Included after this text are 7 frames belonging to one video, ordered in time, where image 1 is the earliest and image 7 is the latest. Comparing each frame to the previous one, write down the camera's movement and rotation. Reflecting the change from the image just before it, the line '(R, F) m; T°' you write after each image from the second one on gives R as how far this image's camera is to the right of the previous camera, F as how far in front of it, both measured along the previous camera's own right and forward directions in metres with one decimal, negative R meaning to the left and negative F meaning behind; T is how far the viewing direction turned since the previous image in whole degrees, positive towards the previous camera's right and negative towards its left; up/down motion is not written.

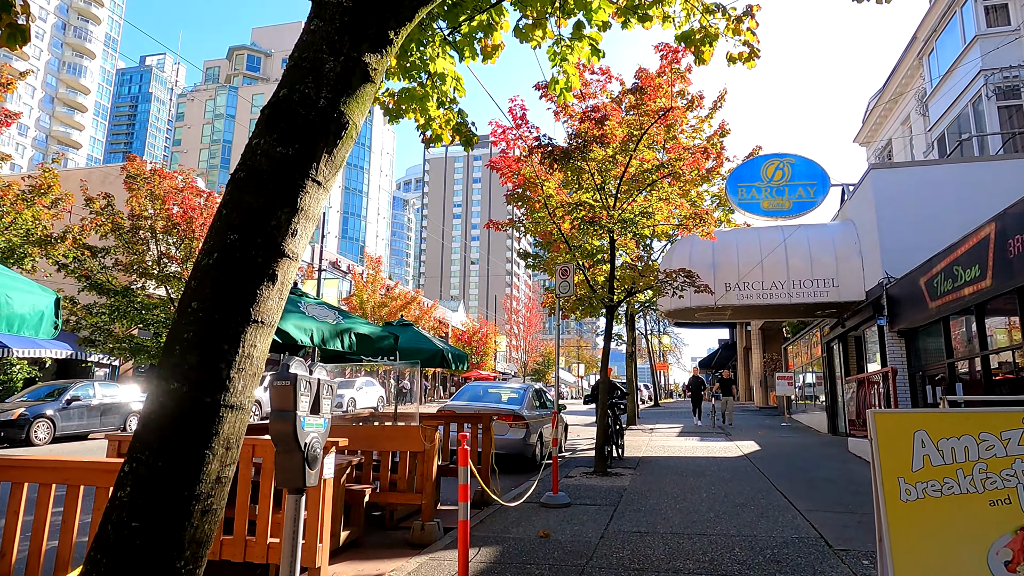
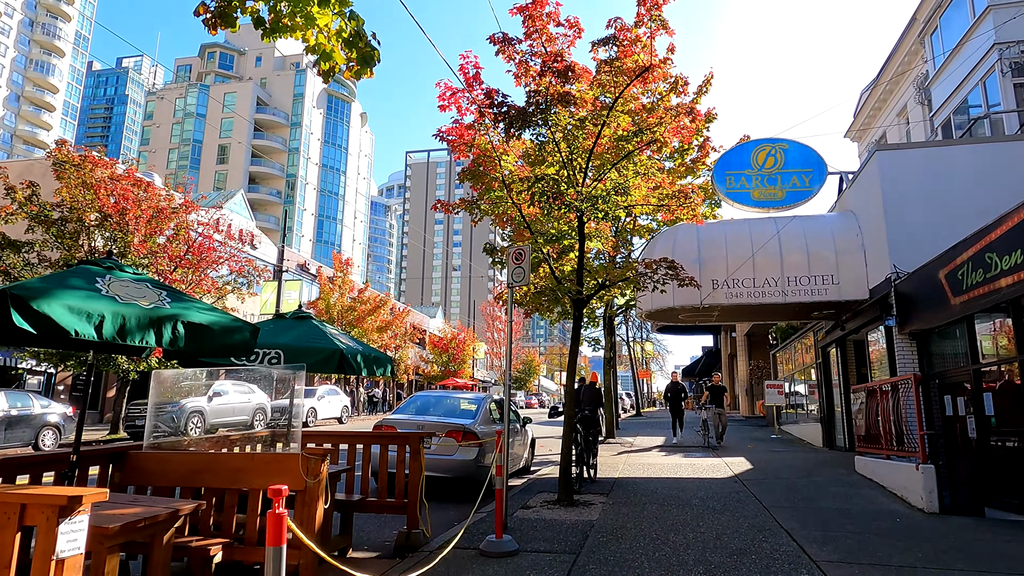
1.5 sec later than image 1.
(+0.4, +1.6) m; +1°
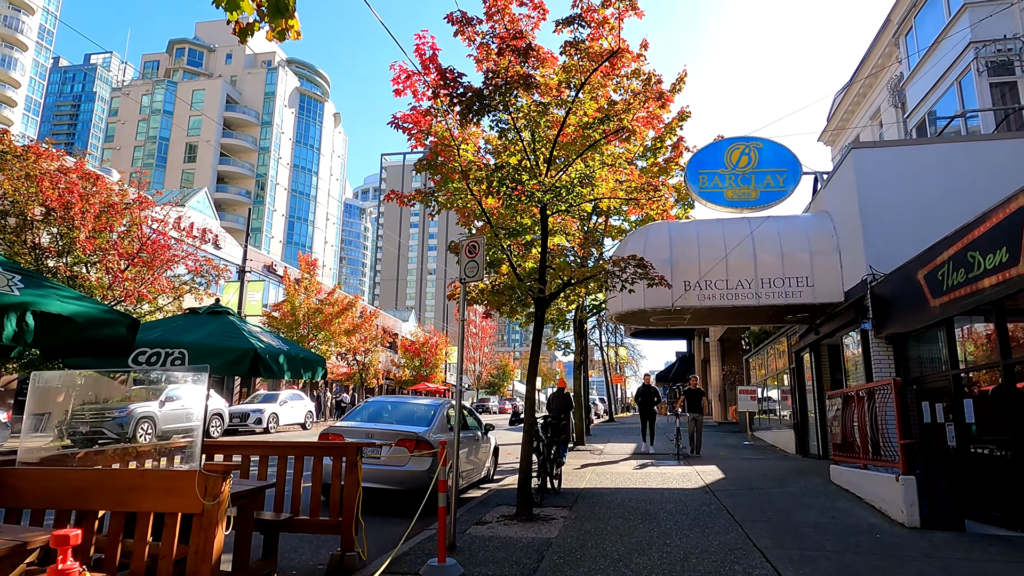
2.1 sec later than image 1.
(+0.2, +0.6) m; +2°
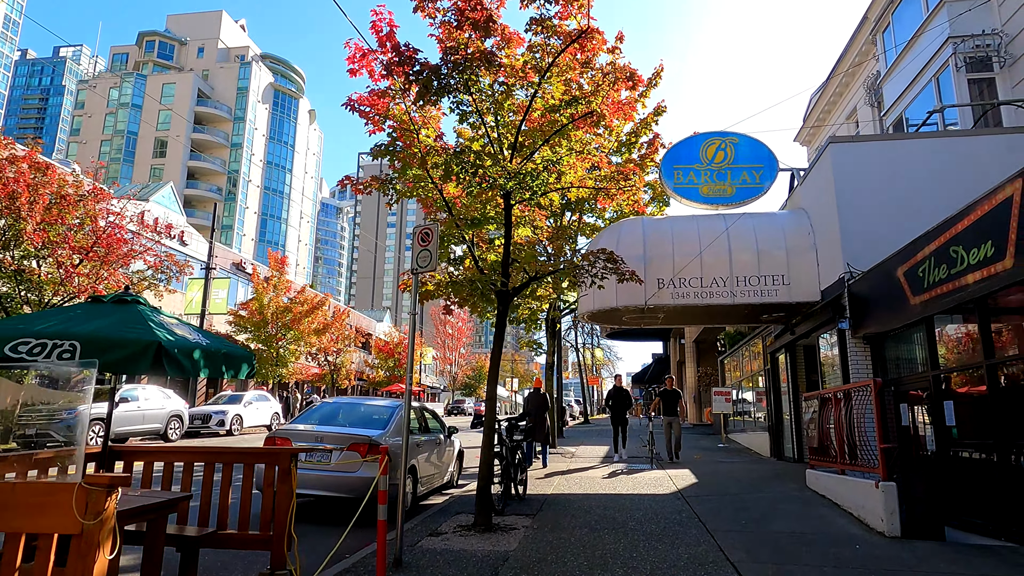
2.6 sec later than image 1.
(+0.2, +0.5) m; +2°
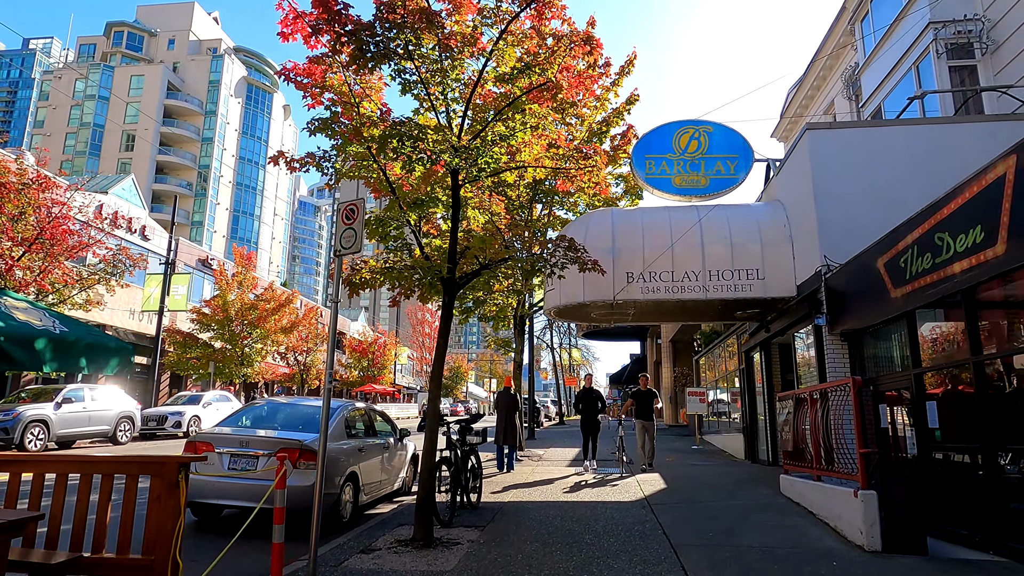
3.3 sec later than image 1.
(+0.3, +0.7) m; +2°
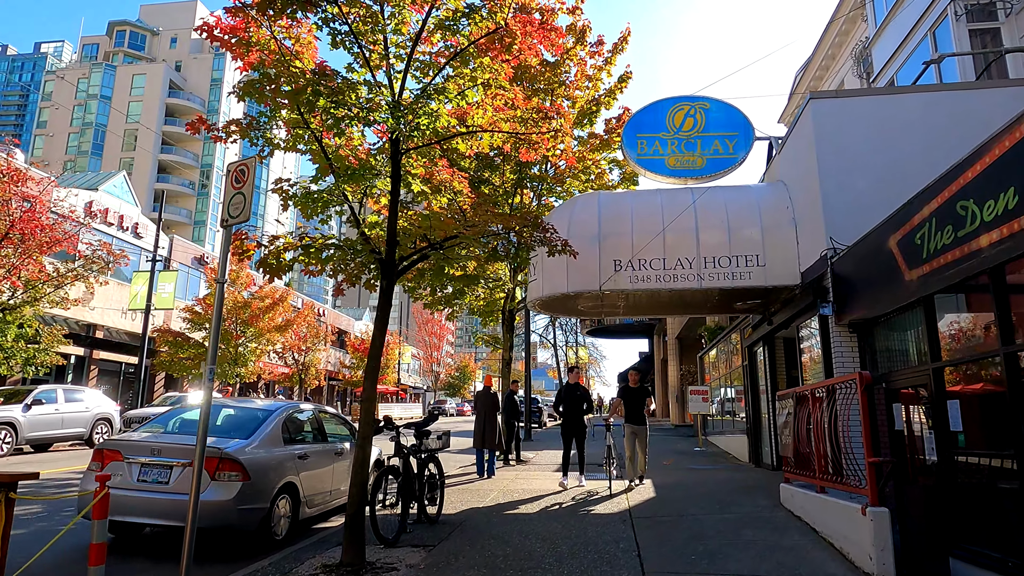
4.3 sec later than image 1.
(+0.5, +0.9) m; -1°
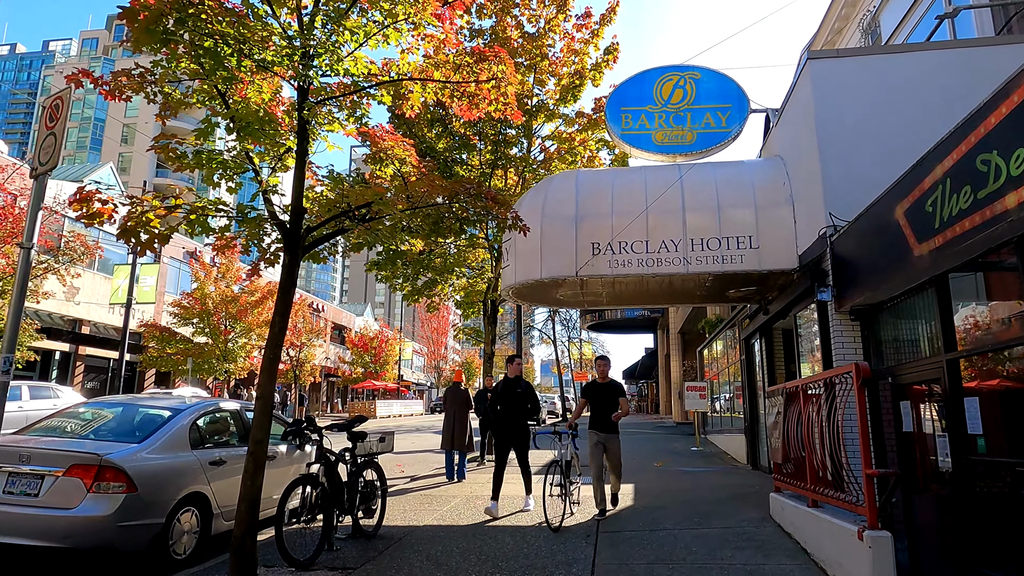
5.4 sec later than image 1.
(+0.6, +0.9) m; -1°
